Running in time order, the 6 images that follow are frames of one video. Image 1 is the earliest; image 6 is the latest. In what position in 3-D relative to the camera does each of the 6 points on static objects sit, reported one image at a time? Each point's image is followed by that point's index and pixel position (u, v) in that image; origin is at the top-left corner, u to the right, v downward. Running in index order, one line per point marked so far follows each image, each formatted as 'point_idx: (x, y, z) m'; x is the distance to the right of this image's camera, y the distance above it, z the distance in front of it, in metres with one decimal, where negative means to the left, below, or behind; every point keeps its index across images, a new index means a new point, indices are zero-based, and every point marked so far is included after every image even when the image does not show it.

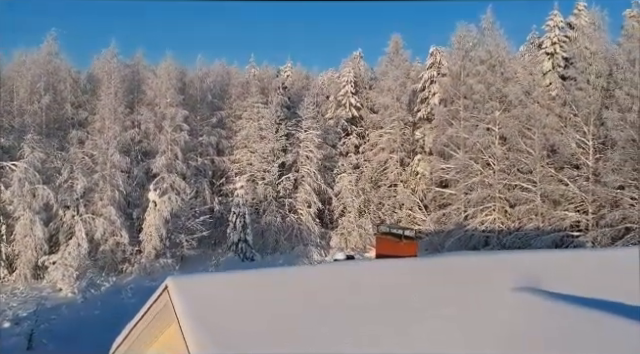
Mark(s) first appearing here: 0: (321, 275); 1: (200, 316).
0: (0.0, -1.3, +8.3) m
1: (-1.3, -1.6, +6.9) m
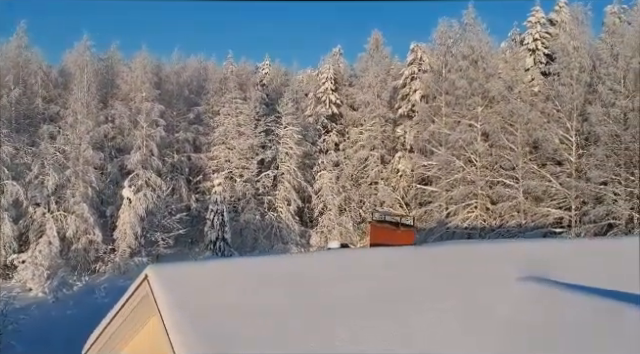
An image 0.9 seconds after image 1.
0: (-0.1, -1.1, +7.7) m
1: (-1.4, -1.3, +6.3) m
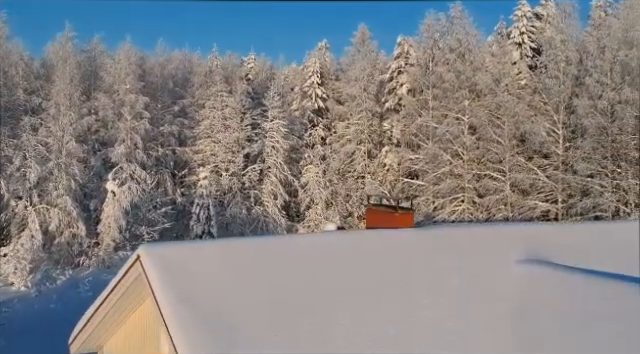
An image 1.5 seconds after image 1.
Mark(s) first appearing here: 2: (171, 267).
0: (-0.1, -0.8, +7.5) m
1: (-1.4, -1.1, +6.0) m
2: (-1.5, -0.9, +6.4) m
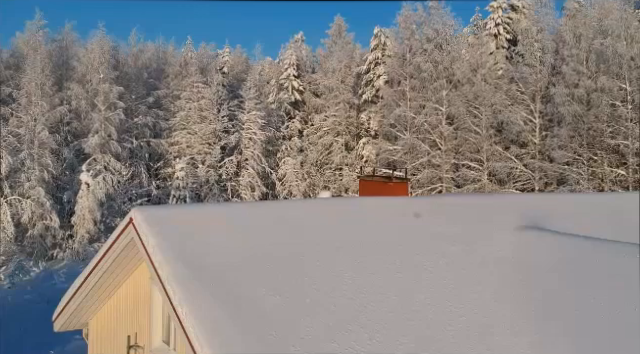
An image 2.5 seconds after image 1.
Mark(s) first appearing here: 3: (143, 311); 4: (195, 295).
0: (-0.2, -0.4, +7.3) m
1: (-1.3, -0.7, +5.8) m
2: (-1.5, -0.5, +6.1) m
3: (-1.9, -1.5, +6.8) m
4: (-1.1, -1.0, +5.2) m
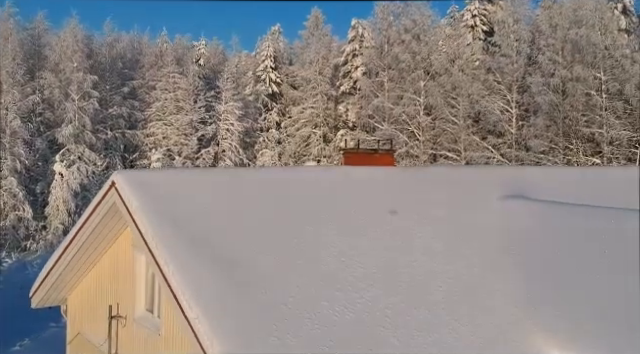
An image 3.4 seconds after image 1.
0: (-0.4, -0.1, +7.2) m
1: (-1.5, -0.3, +5.6) m
2: (-1.6, -0.2, +5.9) m
3: (-2.1, -1.1, +6.6) m
4: (-1.1, -0.6, +5.0) m
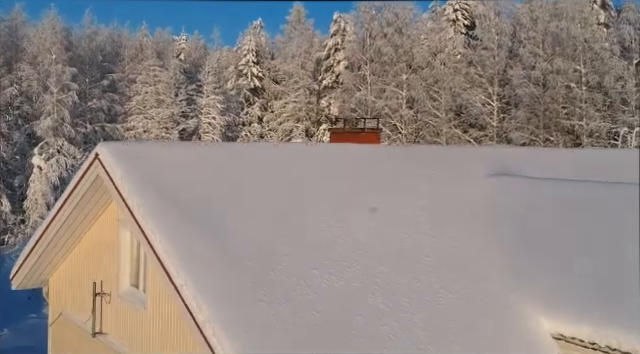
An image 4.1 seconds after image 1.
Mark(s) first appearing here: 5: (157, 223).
0: (-0.5, +0.2, +7.1) m
1: (-1.6, -0.1, +5.5) m
2: (-1.7, +0.1, +5.8) m
3: (-2.2, -0.8, +6.5) m
4: (-1.2, -0.4, +5.0) m
5: (-1.3, -0.4, +4.9) m
